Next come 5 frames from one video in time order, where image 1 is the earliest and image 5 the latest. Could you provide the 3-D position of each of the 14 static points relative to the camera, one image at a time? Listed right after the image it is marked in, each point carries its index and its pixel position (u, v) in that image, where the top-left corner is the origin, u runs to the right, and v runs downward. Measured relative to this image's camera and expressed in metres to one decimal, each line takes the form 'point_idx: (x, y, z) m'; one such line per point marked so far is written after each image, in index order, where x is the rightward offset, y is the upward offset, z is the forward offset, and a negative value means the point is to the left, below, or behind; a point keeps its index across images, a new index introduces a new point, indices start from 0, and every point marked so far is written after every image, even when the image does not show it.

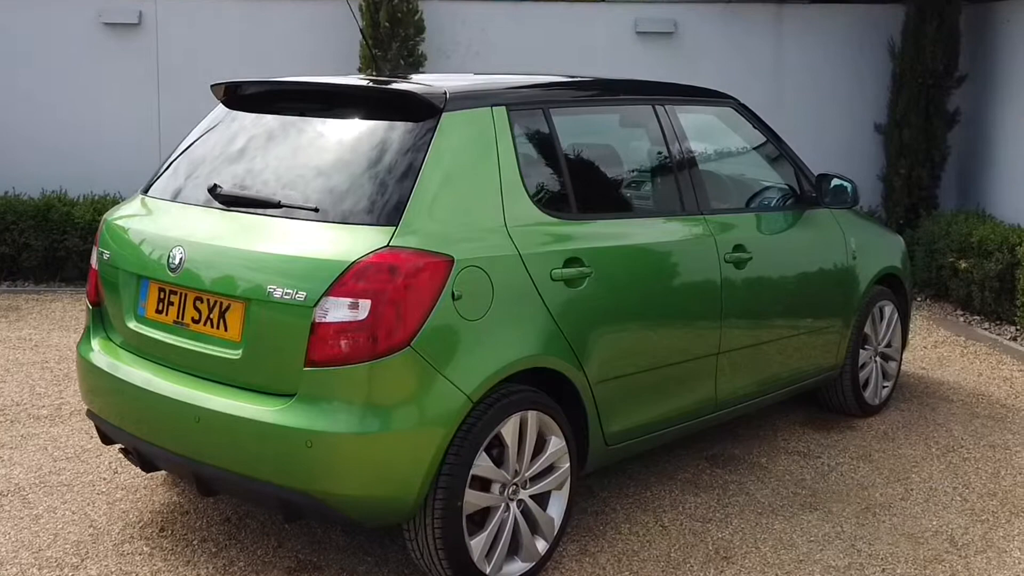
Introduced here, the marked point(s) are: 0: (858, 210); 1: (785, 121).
0: (+1.6, +0.4, +5.1) m
1: (+2.2, +1.3, +8.6) m
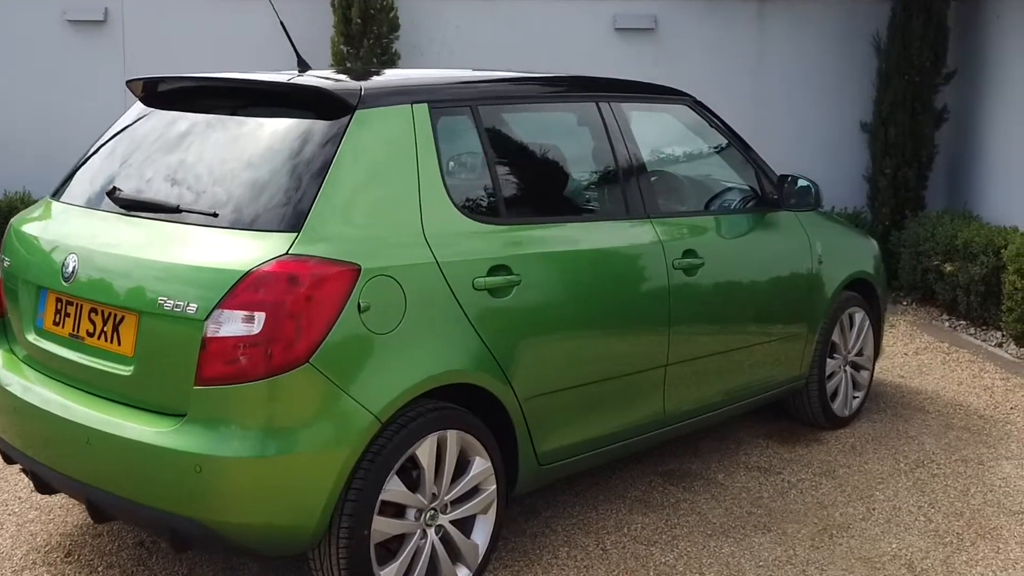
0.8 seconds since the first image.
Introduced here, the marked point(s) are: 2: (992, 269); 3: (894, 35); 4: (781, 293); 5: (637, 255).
0: (+1.4, +0.3, +4.9) m
1: (+2.0, +1.3, +8.4) m
2: (+3.0, +0.1, +6.7) m
3: (+2.7, +1.8, +7.8) m
4: (+1.1, 0.0, +4.4) m
5: (+0.4, +0.1, +3.7) m
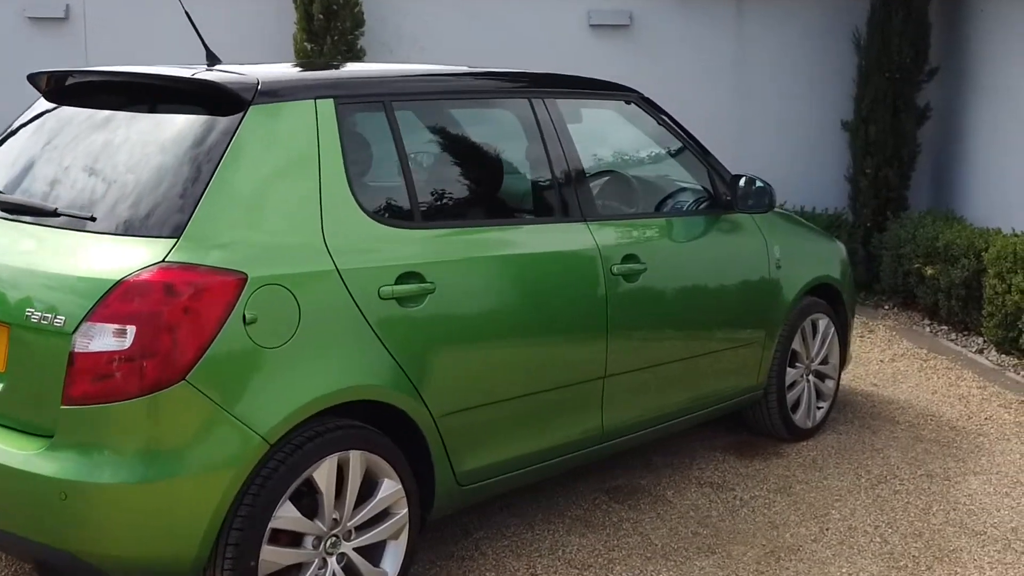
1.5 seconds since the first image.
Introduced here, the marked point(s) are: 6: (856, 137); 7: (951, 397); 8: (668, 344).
0: (+1.2, +0.3, +4.7) m
1: (+1.8, +1.3, +8.1) m
2: (+2.8, +0.1, +6.5) m
3: (+2.5, +1.8, +7.5) m
4: (+0.9, 0.0, +4.2) m
5: (+0.2, +0.1, +3.5) m
6: (+2.5, +1.1, +7.7) m
7: (+2.2, -0.5, +5.4) m
8: (+0.6, -0.2, +3.9) m
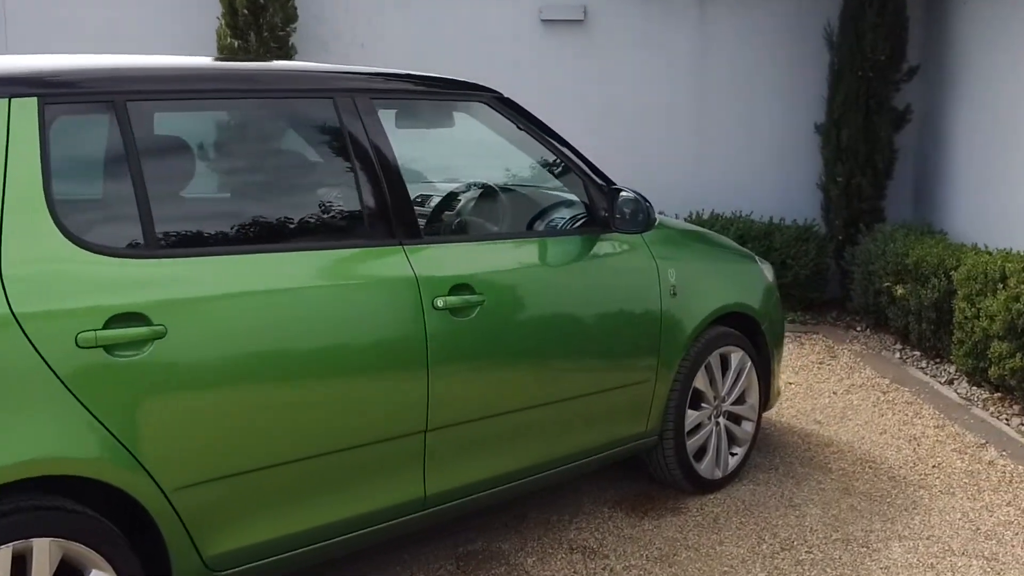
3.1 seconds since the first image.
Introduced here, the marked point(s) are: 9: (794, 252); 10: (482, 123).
0: (+0.7, +0.2, +4.1) m
1: (+1.4, +1.2, +7.5) m
2: (+2.3, 0.0, +5.8) m
3: (+2.1, +1.7, +6.9) m
4: (+0.4, -0.1, +3.6) m
5: (-0.3, 0.0, +2.9) m
6: (+2.1, +1.0, +7.1) m
7: (+1.7, -0.7, +4.8) m
8: (0.0, -0.3, +3.3) m
9: (+1.8, +0.2, +7.0) m
10: (-0.1, +0.5, +3.6) m
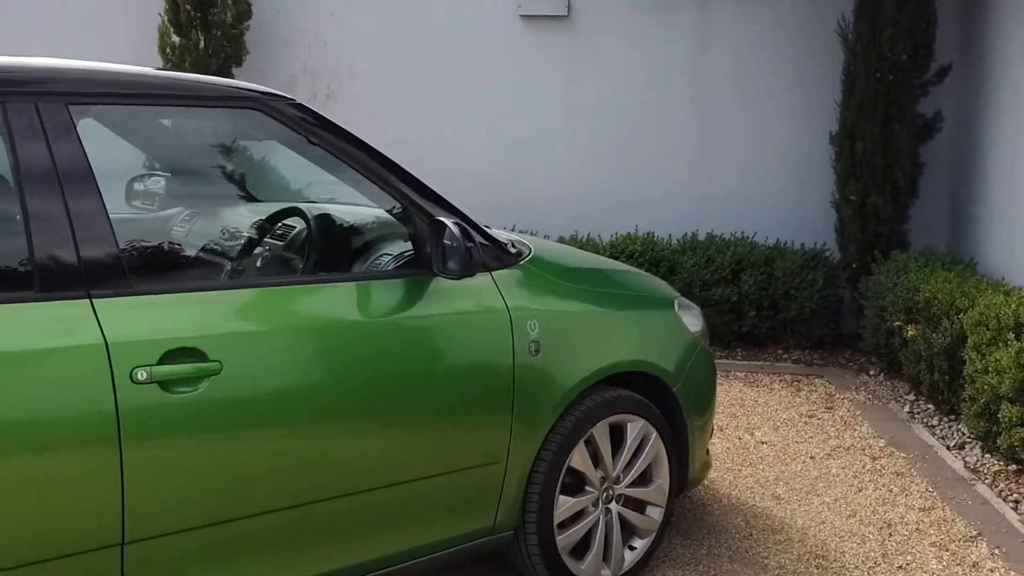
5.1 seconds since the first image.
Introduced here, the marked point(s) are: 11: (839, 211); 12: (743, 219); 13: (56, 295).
0: (+0.2, 0.0, +3.3) m
1: (+1.2, +1.0, +6.6) m
2: (+2.0, -0.2, +4.8) m
3: (+1.9, +1.5, +5.9) m
4: (-0.2, -0.3, +2.8) m
5: (-0.9, -0.1, +2.2) m
6: (+1.9, +0.8, +6.2) m
7: (+1.3, -0.8, +3.9) m
8: (-0.5, -0.5, +2.6) m
9: (+1.6, 0.0, +6.1) m
10: (-0.6, +0.4, +2.9) m
11: (+1.9, +0.4, +6.2) m
12: (+1.4, +0.4, +6.7) m
13: (-0.9, 0.0, +2.3) m
